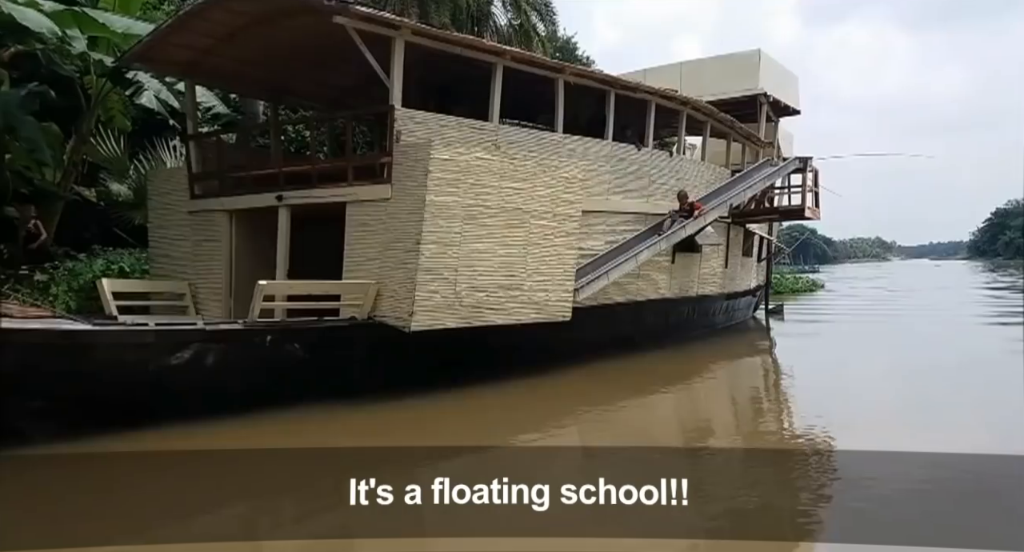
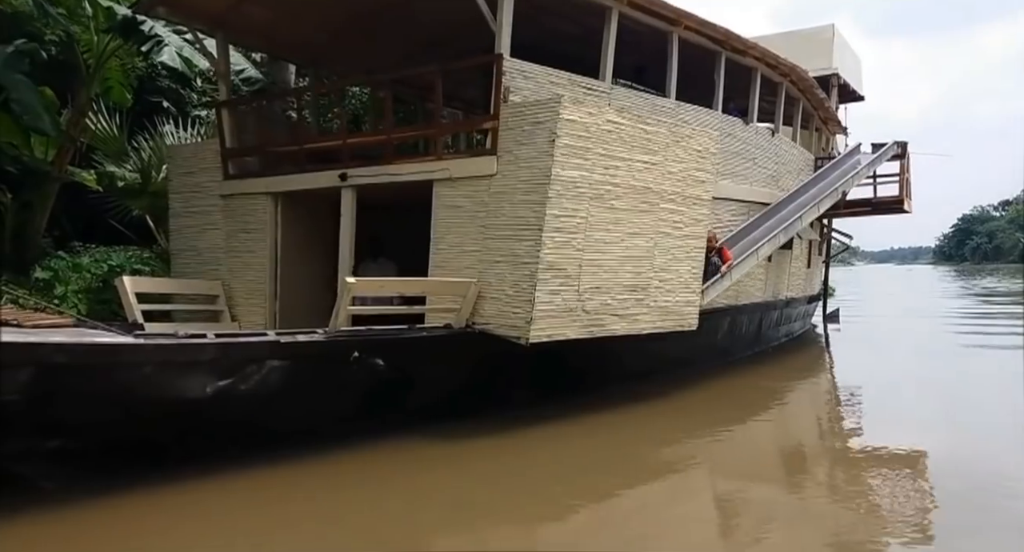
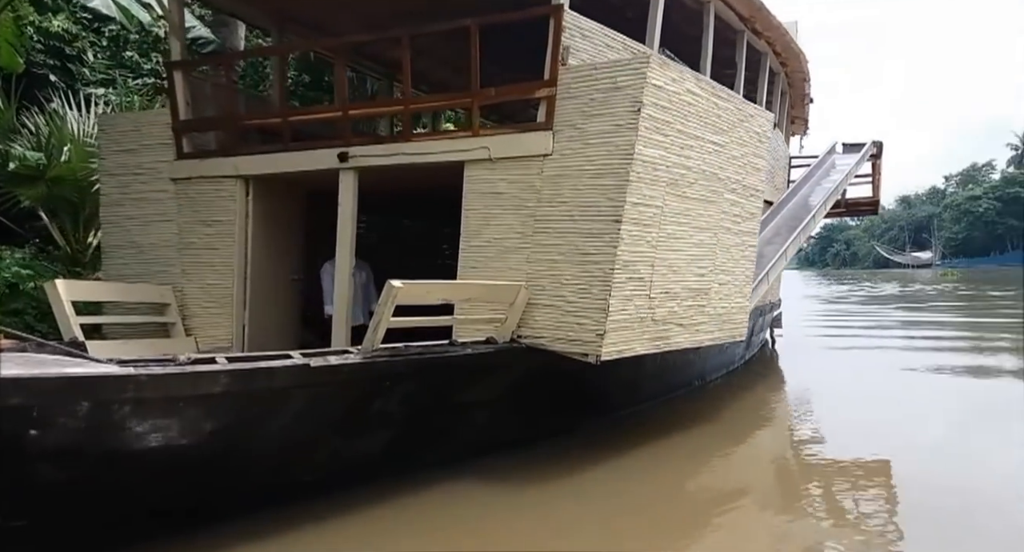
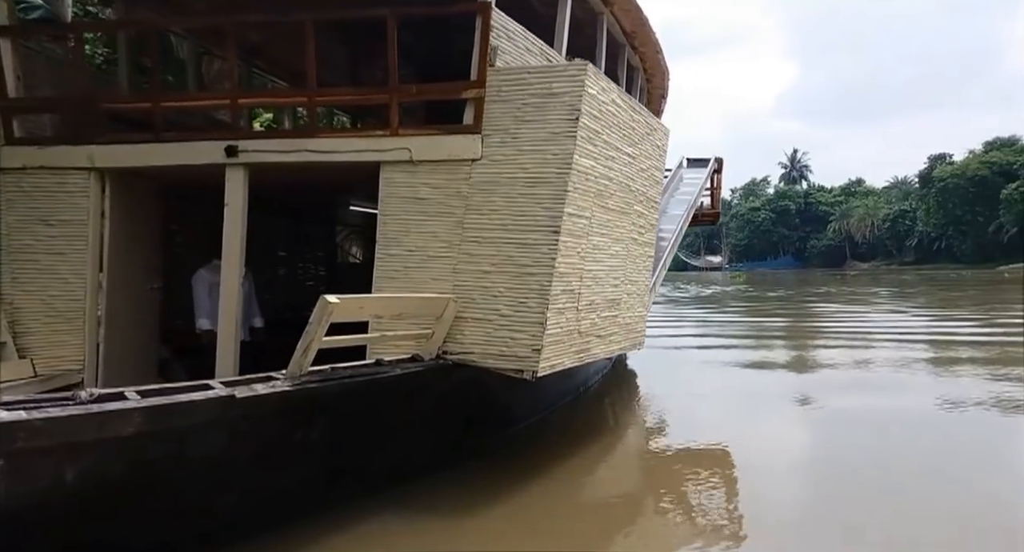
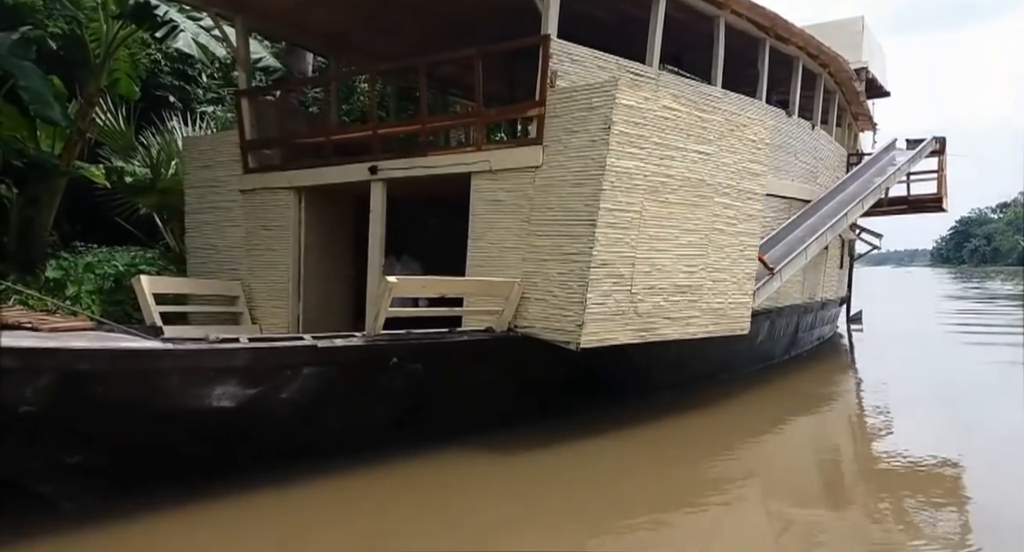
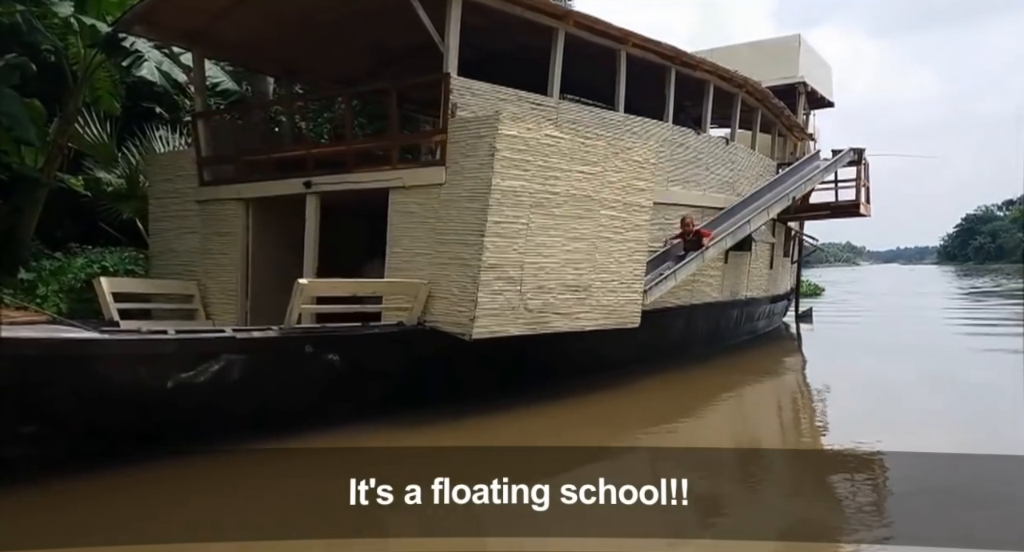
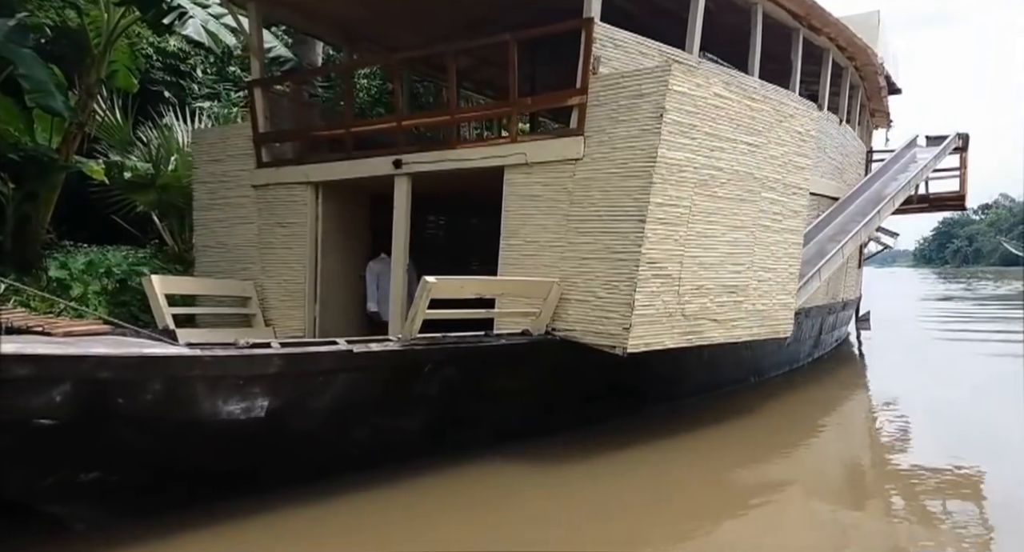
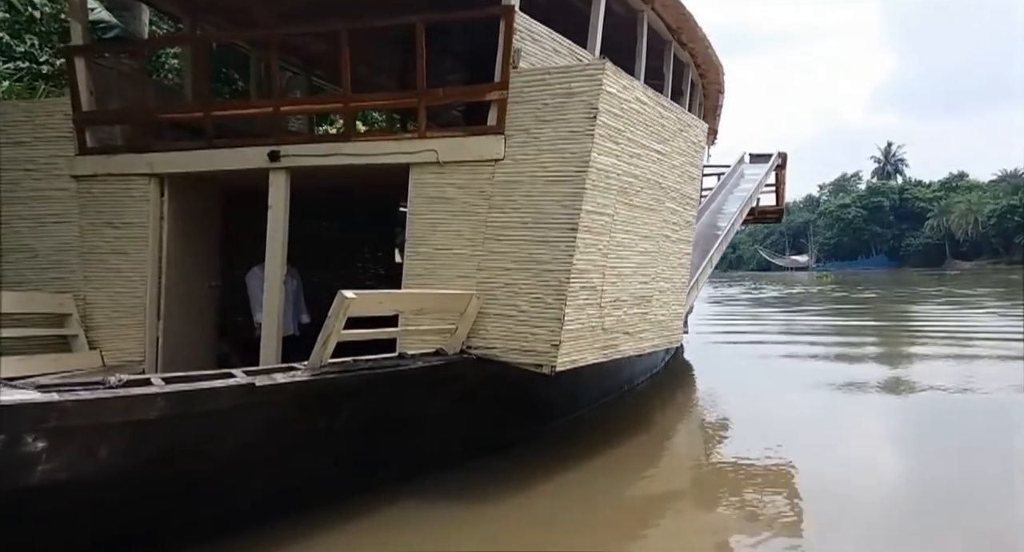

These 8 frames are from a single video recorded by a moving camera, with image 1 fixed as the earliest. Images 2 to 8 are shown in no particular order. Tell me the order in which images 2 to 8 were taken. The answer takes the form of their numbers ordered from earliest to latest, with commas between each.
6, 2, 5, 7, 3, 8, 4
